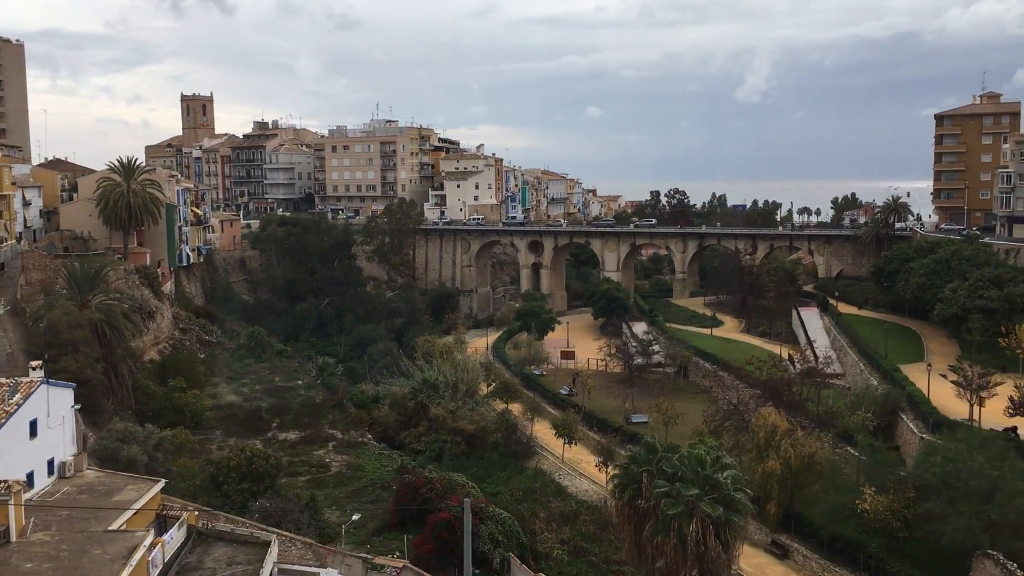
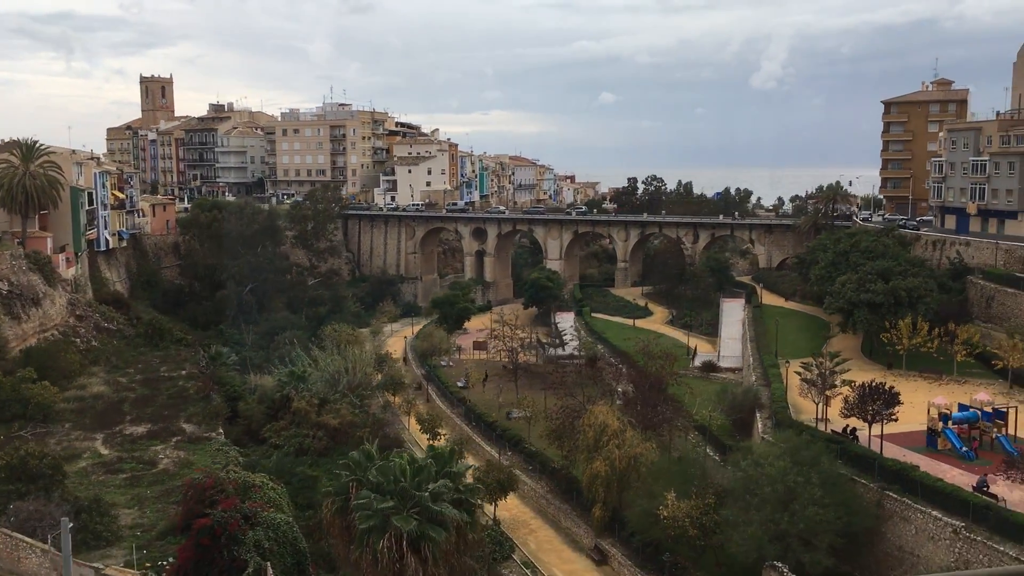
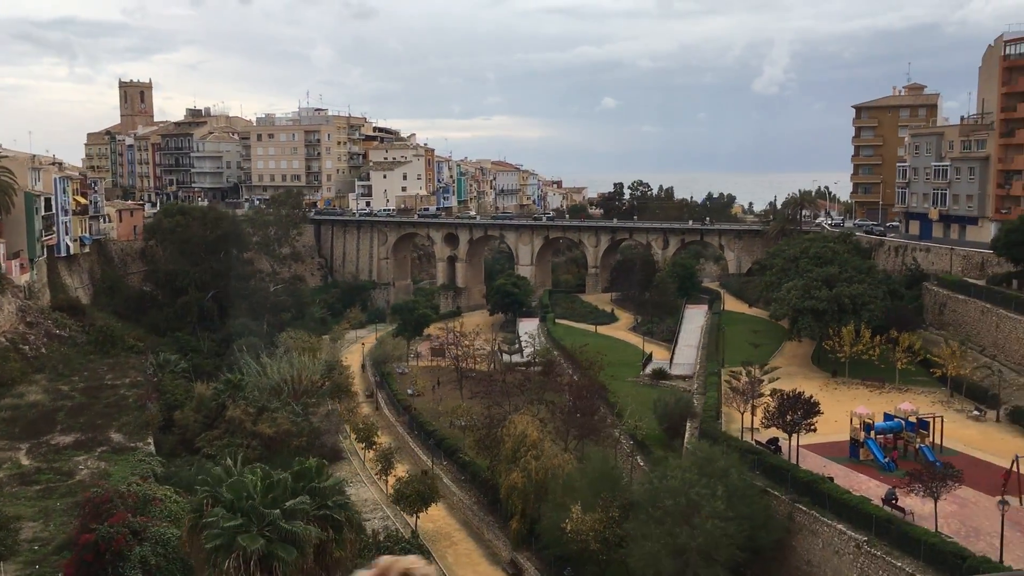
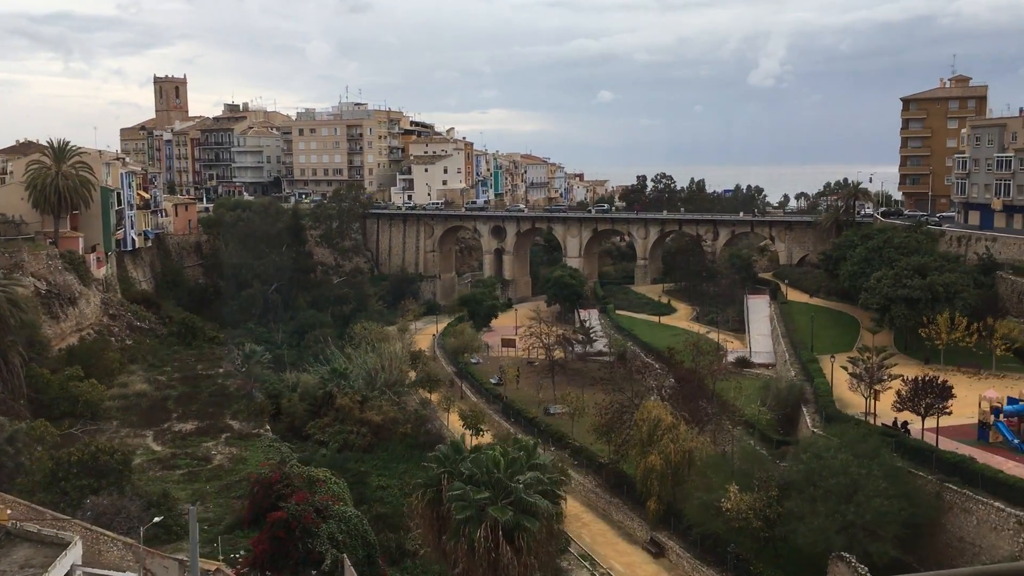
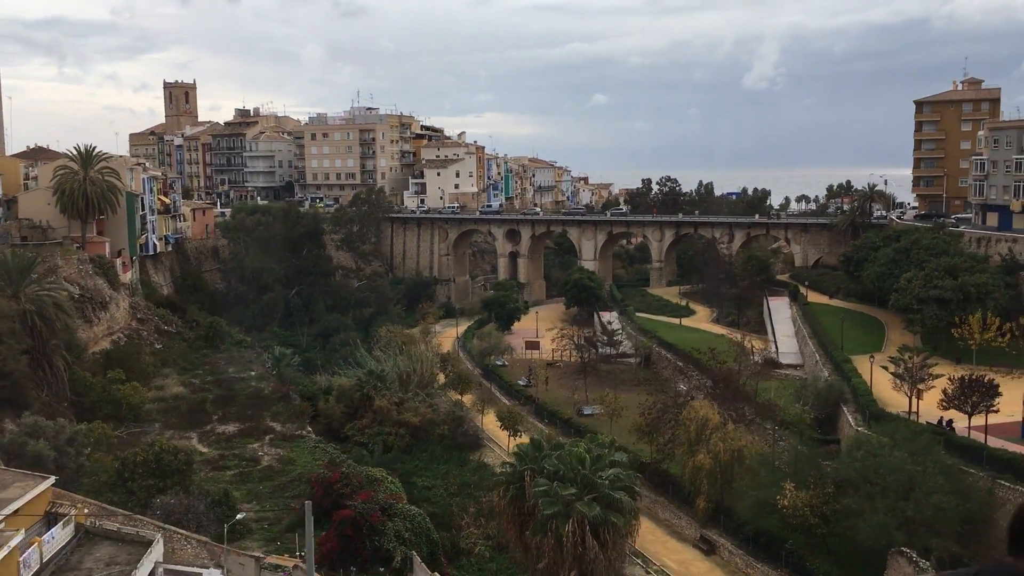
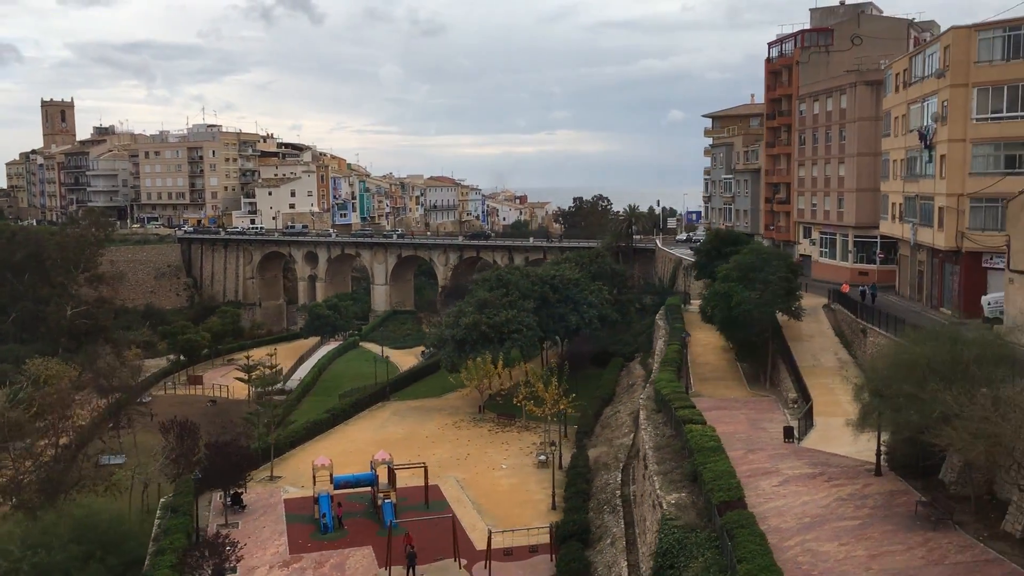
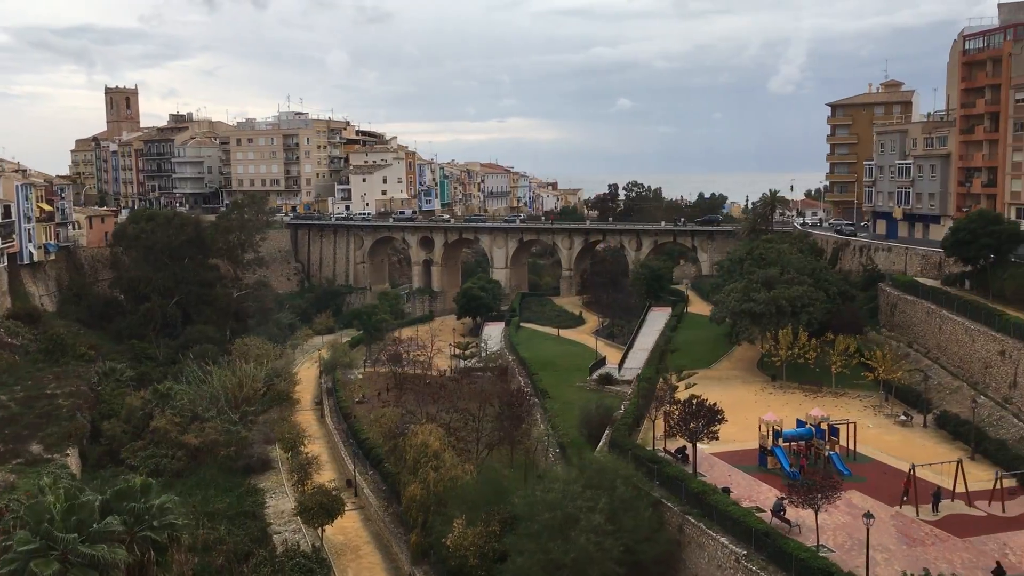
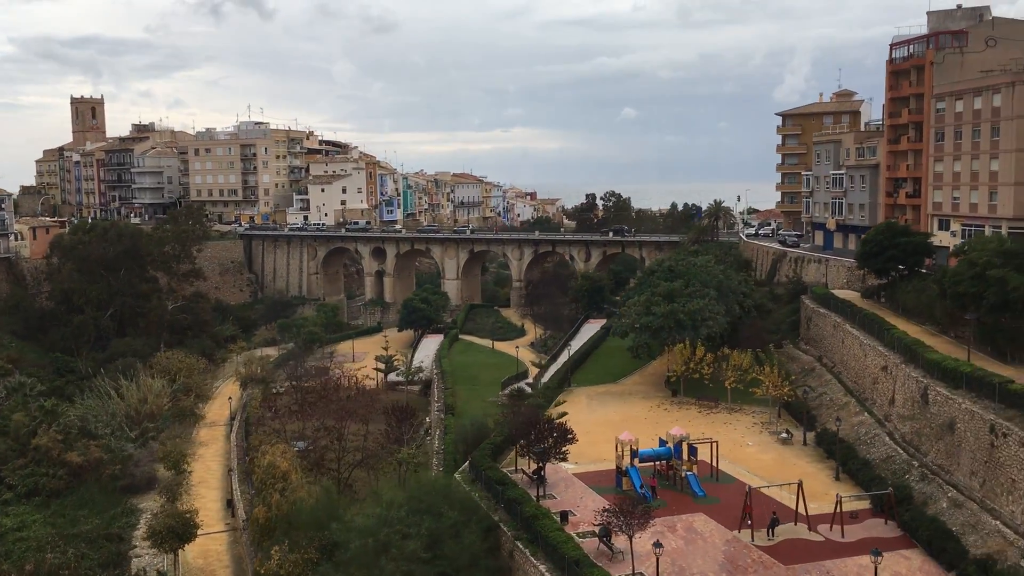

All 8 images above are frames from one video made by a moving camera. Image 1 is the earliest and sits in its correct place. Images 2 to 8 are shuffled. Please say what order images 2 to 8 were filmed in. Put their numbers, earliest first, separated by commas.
5, 4, 2, 3, 7, 8, 6
